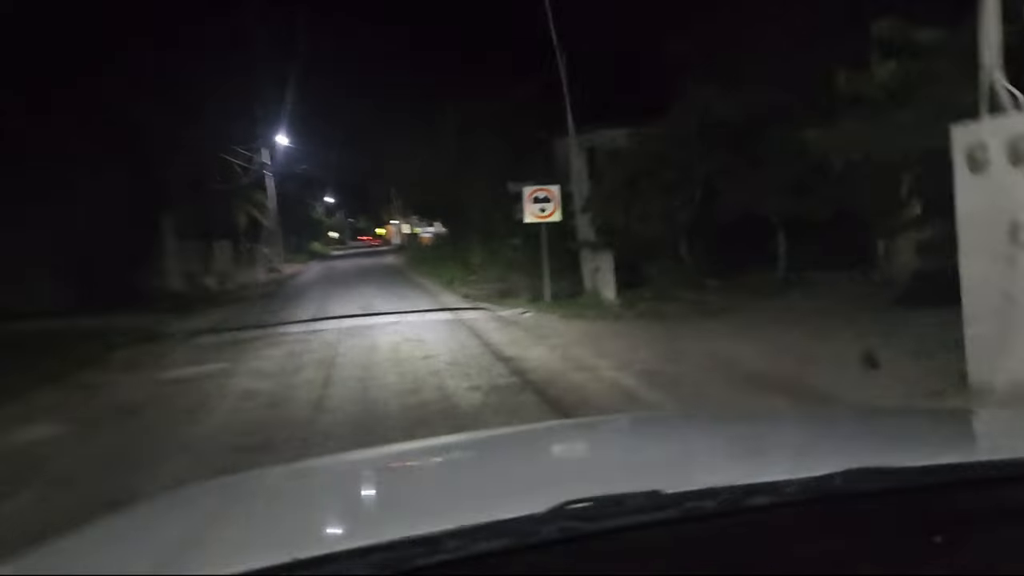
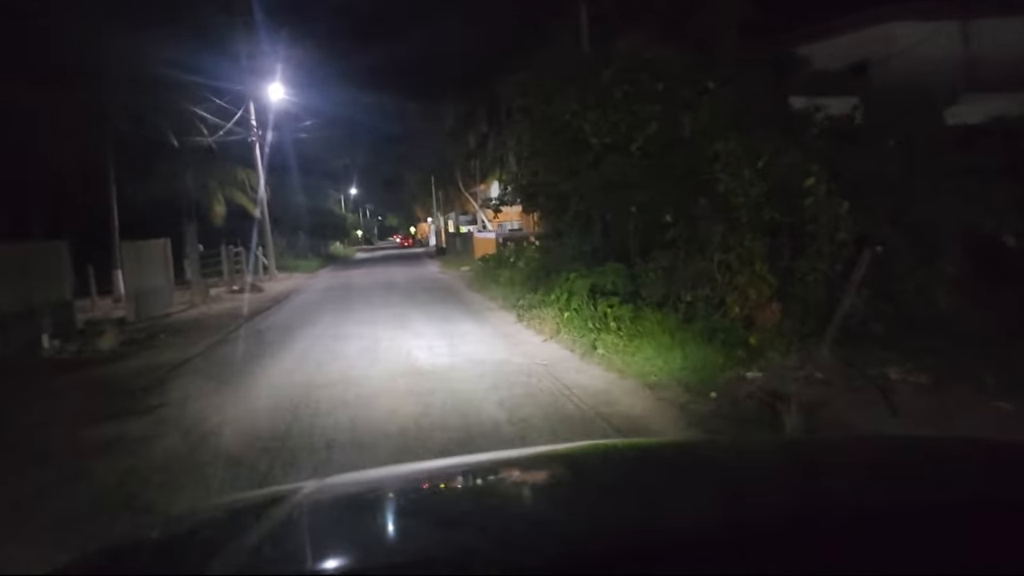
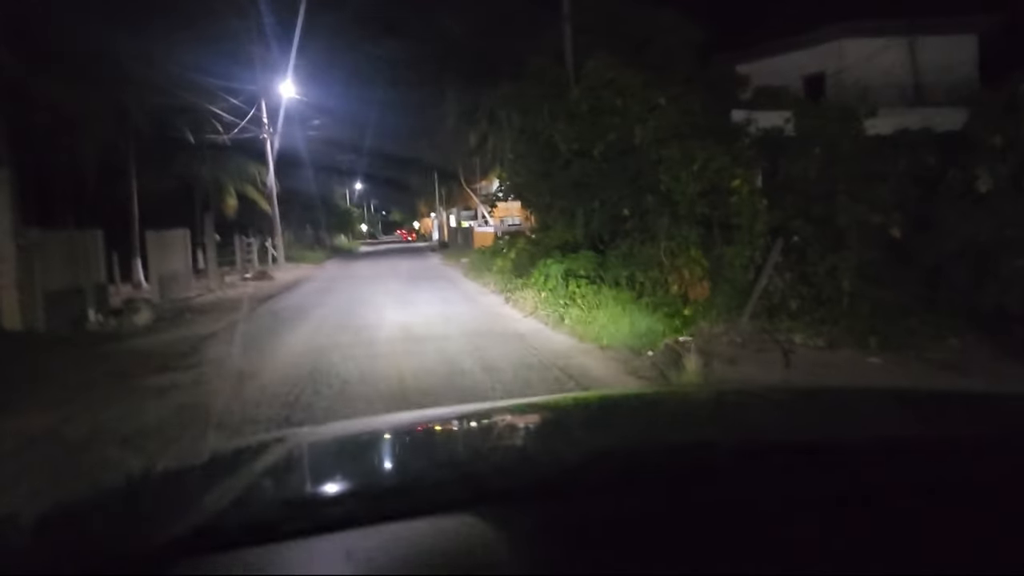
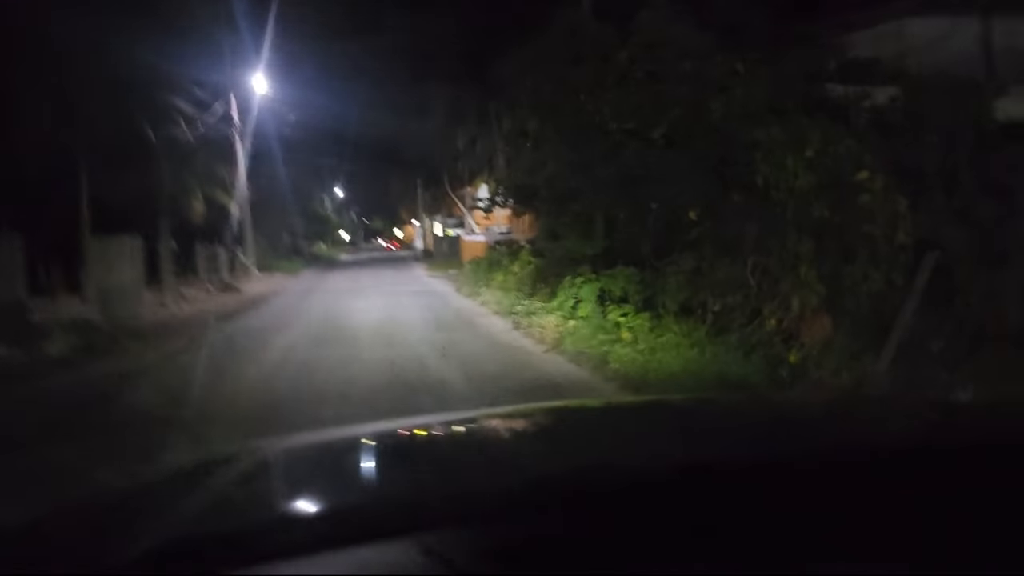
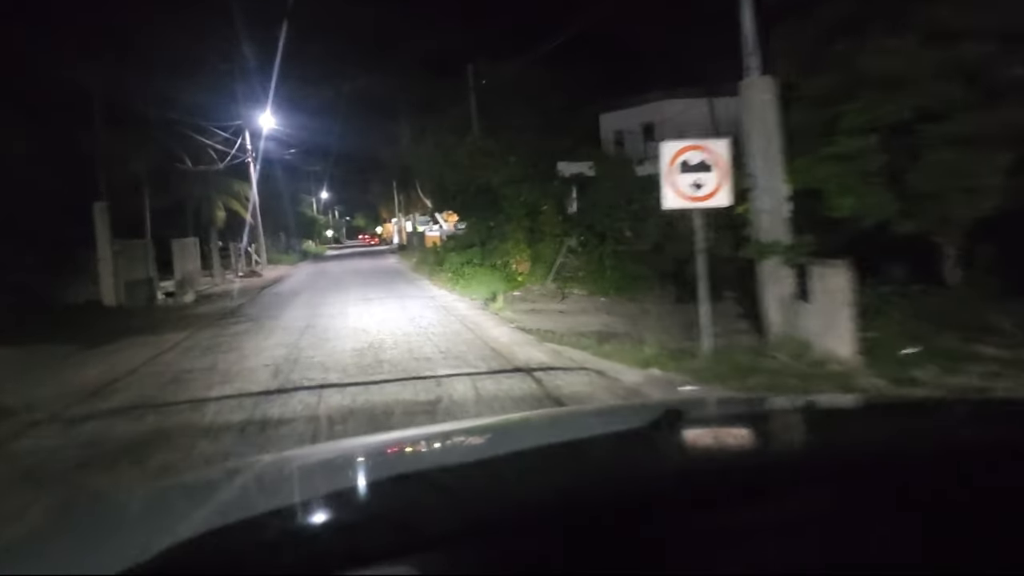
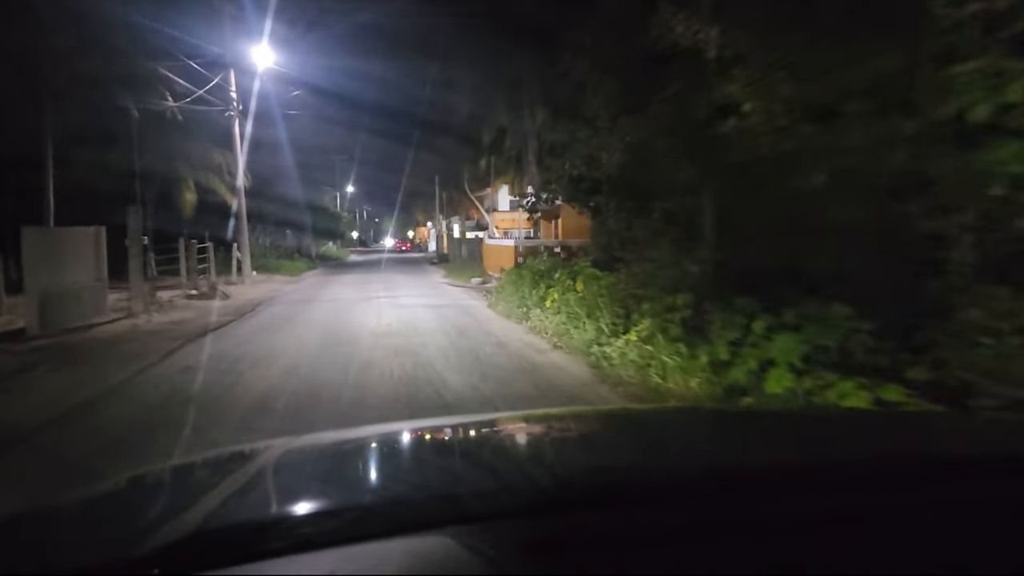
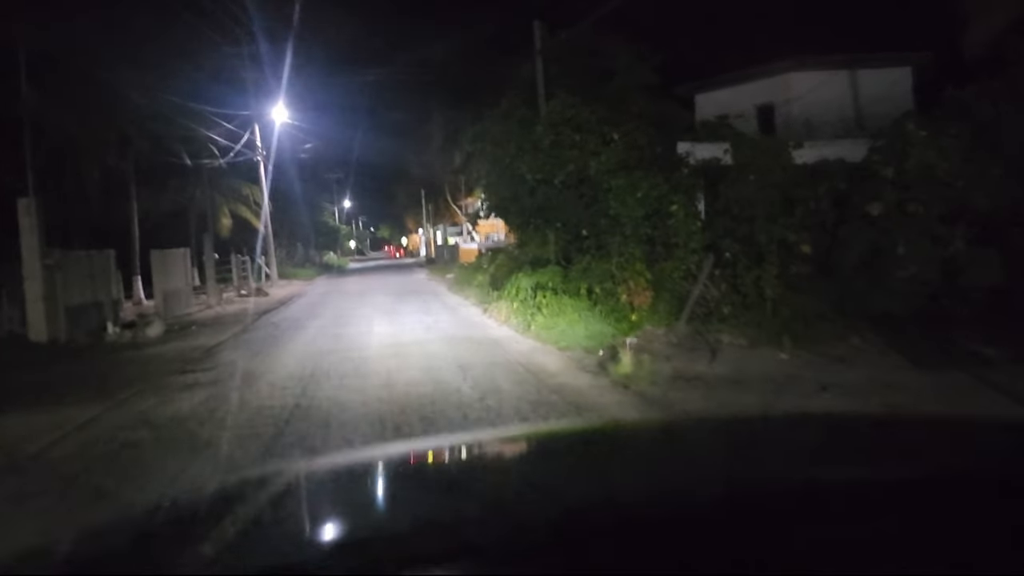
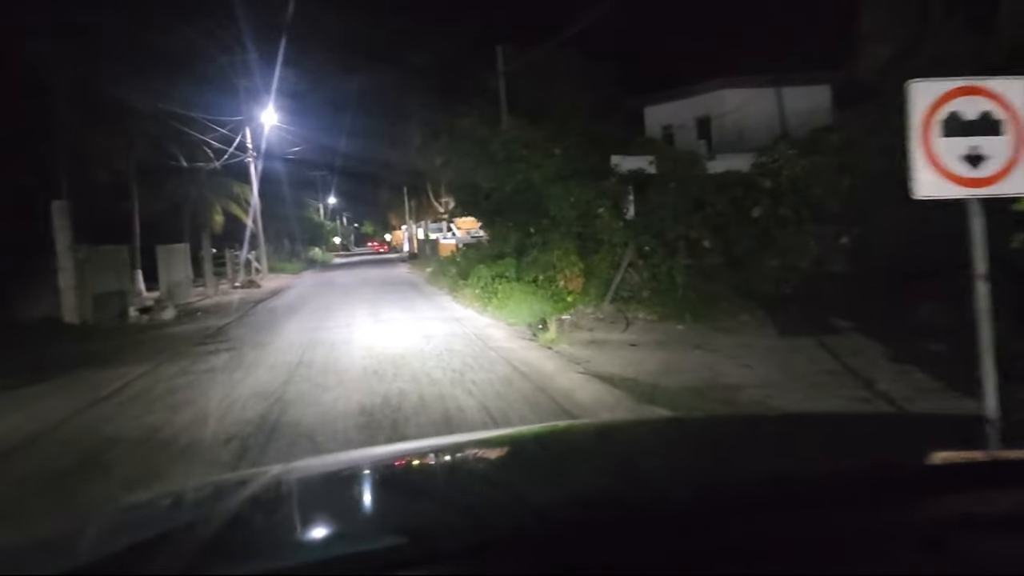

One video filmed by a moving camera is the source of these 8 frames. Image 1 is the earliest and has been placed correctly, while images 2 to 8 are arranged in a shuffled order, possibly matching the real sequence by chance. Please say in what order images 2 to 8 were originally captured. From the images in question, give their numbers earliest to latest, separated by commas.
5, 8, 7, 3, 2, 4, 6
